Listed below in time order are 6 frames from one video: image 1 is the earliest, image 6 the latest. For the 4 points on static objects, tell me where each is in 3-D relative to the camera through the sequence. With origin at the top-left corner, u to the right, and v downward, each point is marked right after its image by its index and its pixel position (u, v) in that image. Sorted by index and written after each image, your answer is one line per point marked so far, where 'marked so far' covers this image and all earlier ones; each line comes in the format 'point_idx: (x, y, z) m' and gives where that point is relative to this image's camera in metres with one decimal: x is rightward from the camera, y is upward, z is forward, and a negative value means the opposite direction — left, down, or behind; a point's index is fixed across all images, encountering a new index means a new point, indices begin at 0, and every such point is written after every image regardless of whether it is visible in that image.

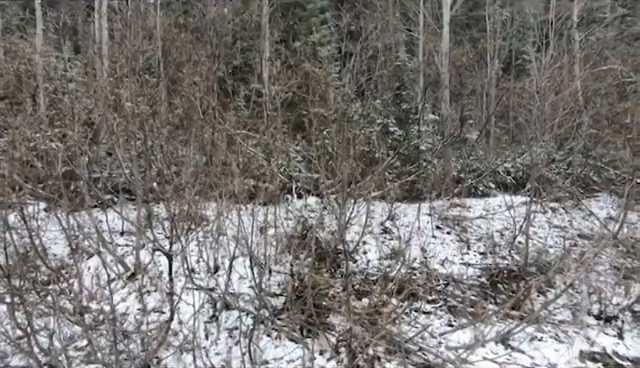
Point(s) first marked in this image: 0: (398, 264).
0: (+1.7, -1.8, +7.7) m
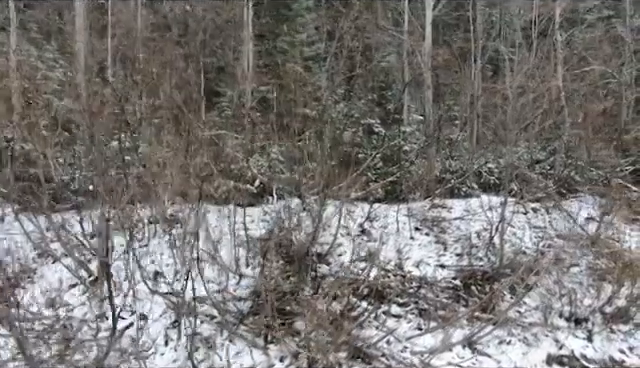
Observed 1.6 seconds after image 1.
0: (+1.1, -1.8, +7.6) m
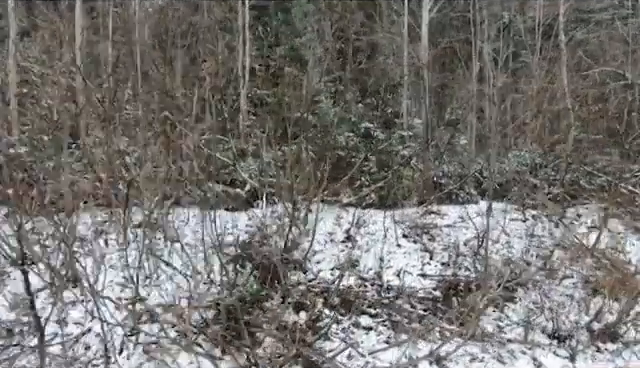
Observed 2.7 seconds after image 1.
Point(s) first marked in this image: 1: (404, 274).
0: (+0.6, -1.9, +7.4) m
1: (+1.8, -2.0, +7.5) m
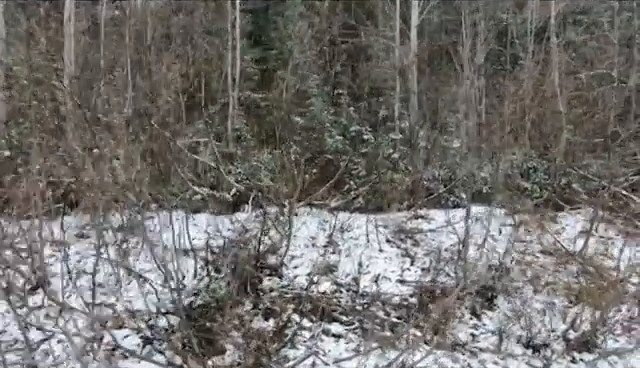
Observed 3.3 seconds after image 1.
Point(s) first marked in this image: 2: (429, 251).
0: (+0.1, -2.0, +7.3) m
1: (+1.3, -2.1, +7.4) m
2: (+2.6, -1.6, +8.3) m
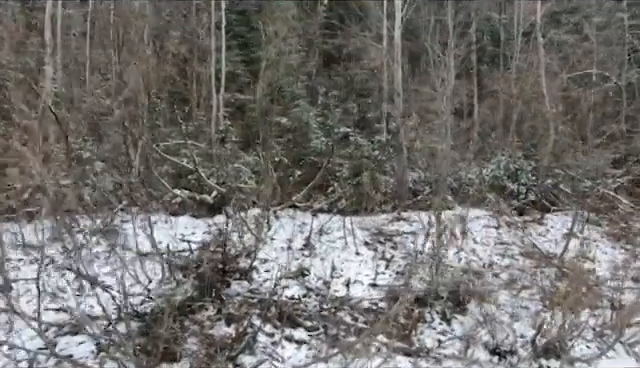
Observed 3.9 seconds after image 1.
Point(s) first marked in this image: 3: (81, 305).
0: (-0.5, -2.0, +7.1) m
1: (+0.7, -2.1, +7.3) m
2: (+2.0, -1.6, +8.1) m
3: (-4.4, -2.3, +6.5) m
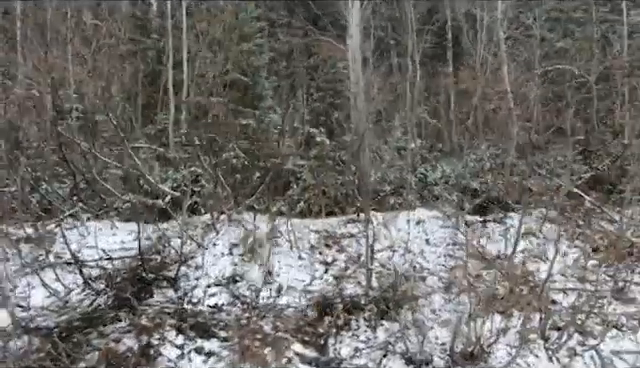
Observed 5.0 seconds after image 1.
0: (-1.9, -2.1, +6.9) m
1: (-0.7, -2.2, +7.0) m
2: (+0.7, -1.7, +7.9) m
3: (-5.8, -2.4, +6.2) m
